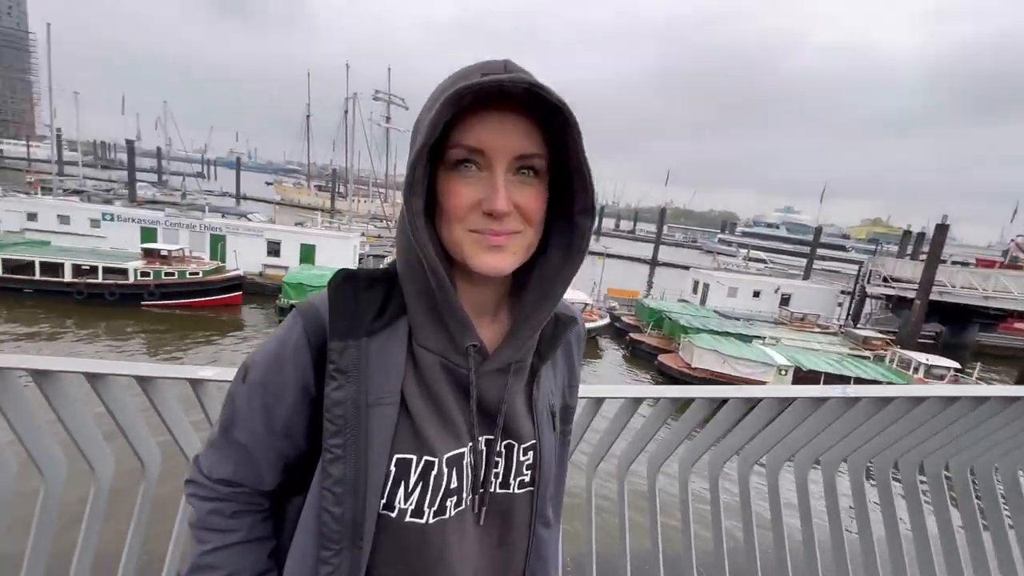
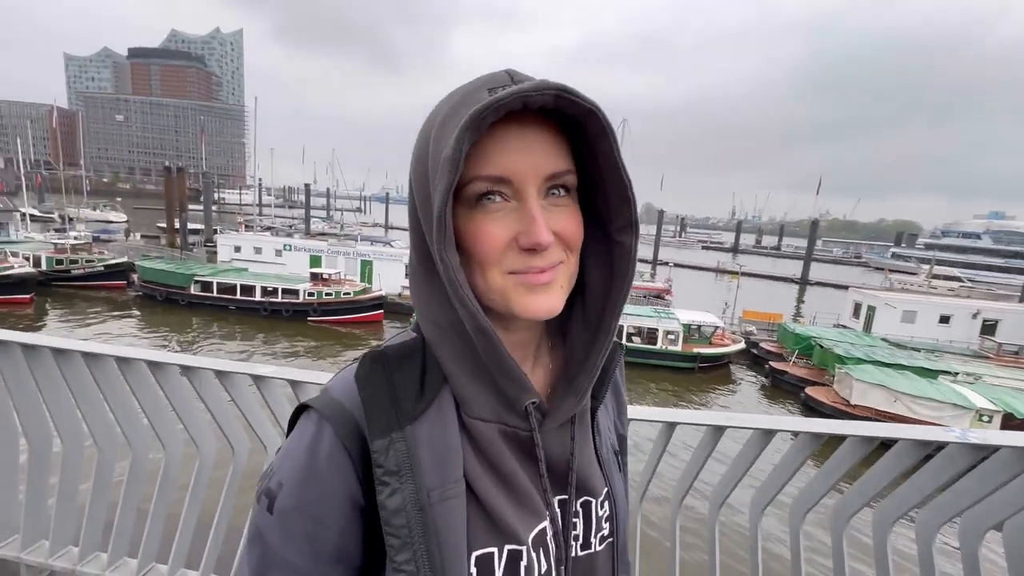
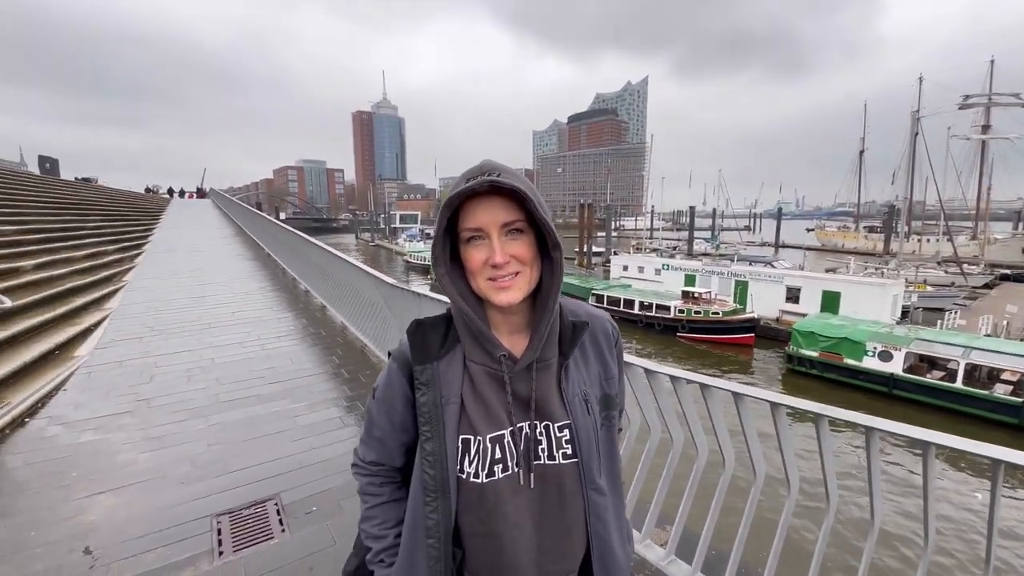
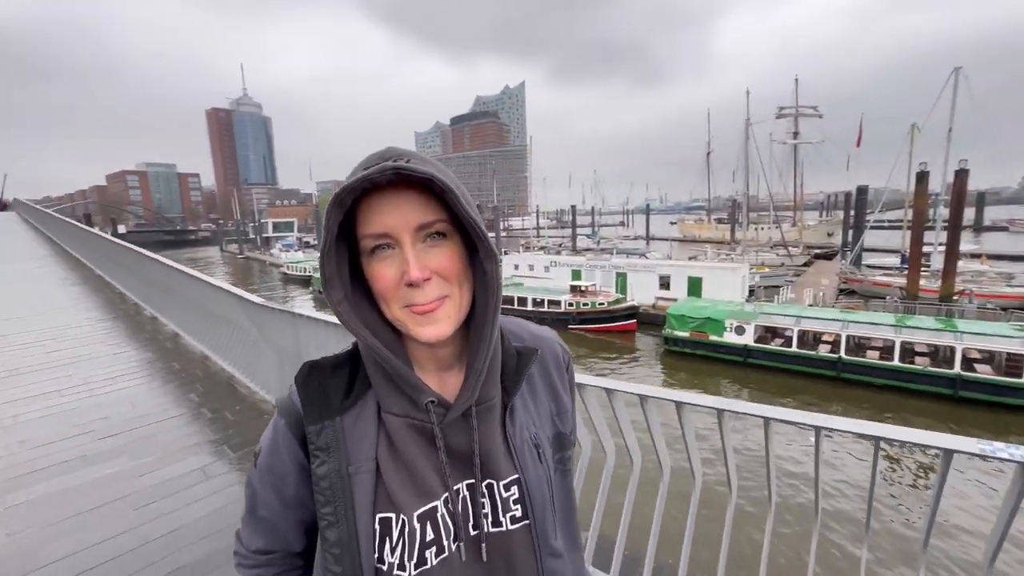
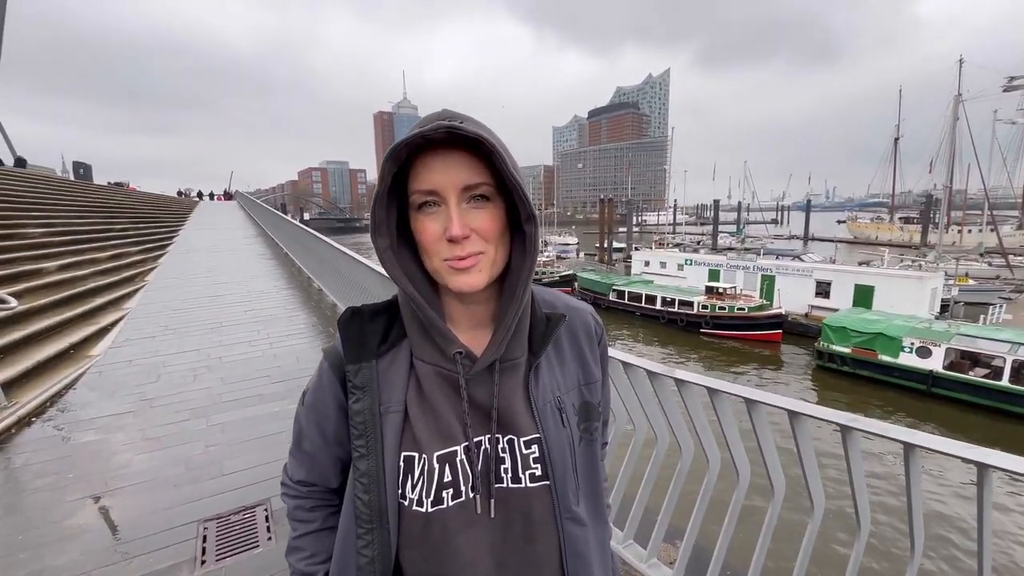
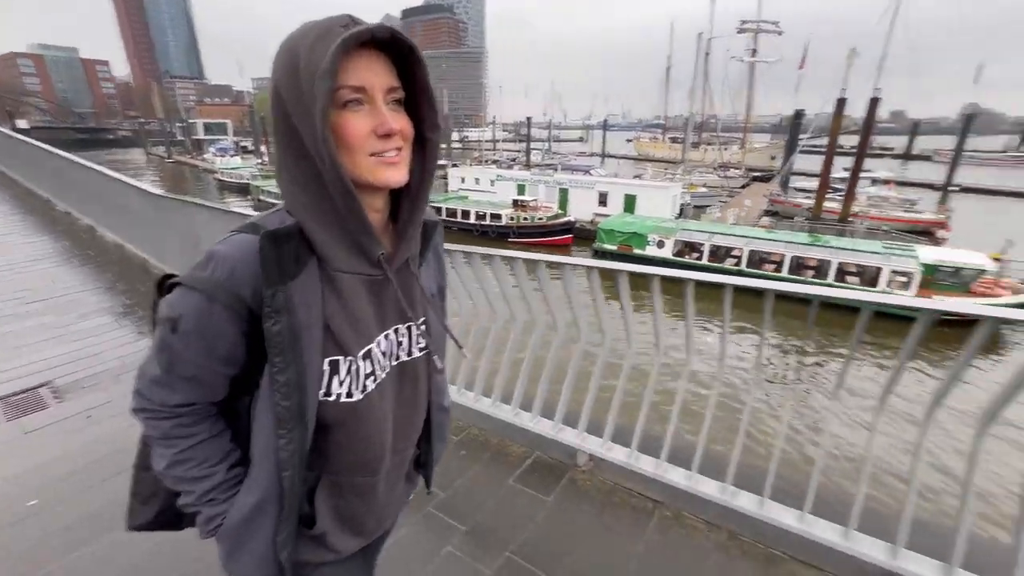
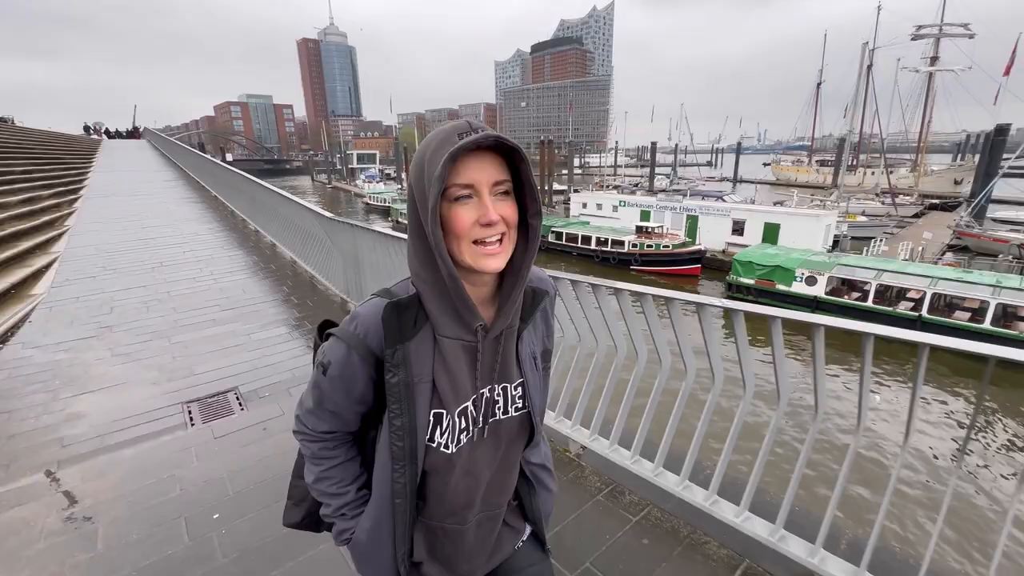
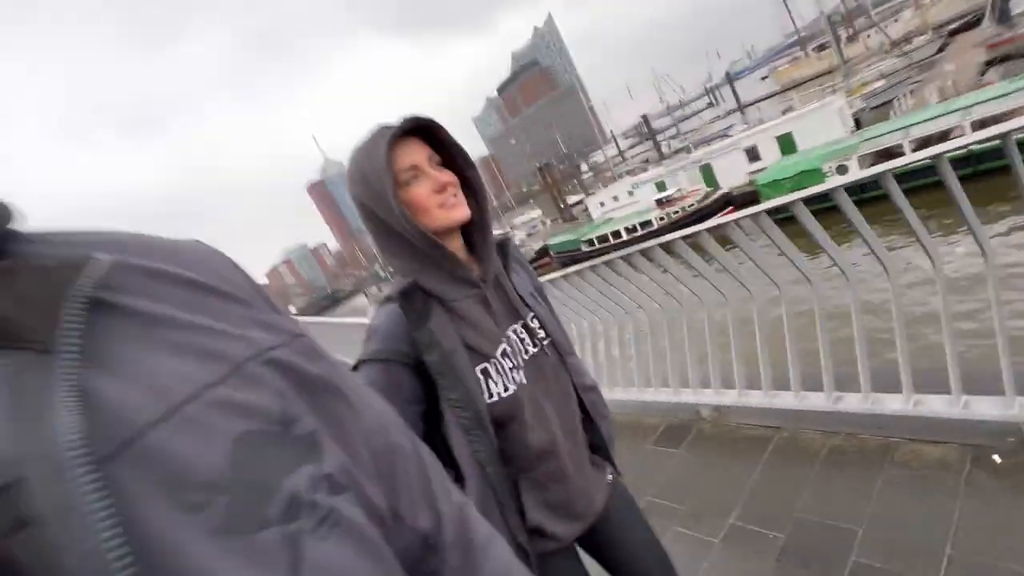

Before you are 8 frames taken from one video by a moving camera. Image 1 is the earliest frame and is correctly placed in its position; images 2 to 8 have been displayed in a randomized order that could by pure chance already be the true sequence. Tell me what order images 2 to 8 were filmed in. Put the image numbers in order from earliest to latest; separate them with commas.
2, 4, 3, 5, 7, 6, 8
